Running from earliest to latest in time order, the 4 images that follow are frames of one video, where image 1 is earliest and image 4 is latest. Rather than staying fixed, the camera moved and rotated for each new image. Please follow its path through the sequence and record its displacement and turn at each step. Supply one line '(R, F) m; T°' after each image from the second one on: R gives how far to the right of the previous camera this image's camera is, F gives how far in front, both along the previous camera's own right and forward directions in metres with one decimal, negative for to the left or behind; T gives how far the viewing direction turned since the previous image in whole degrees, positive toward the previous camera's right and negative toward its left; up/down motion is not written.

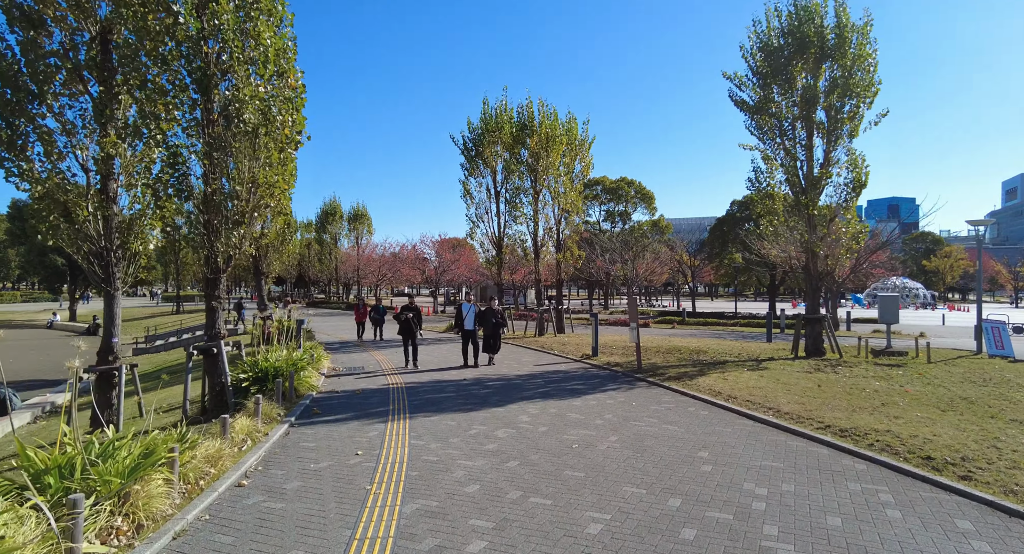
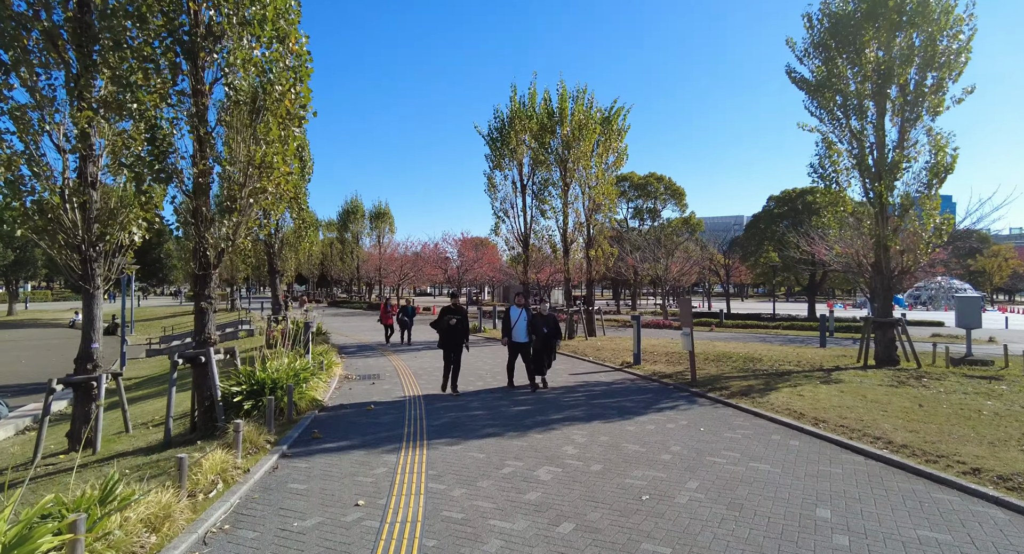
(-0.2, +1.4) m; -2°
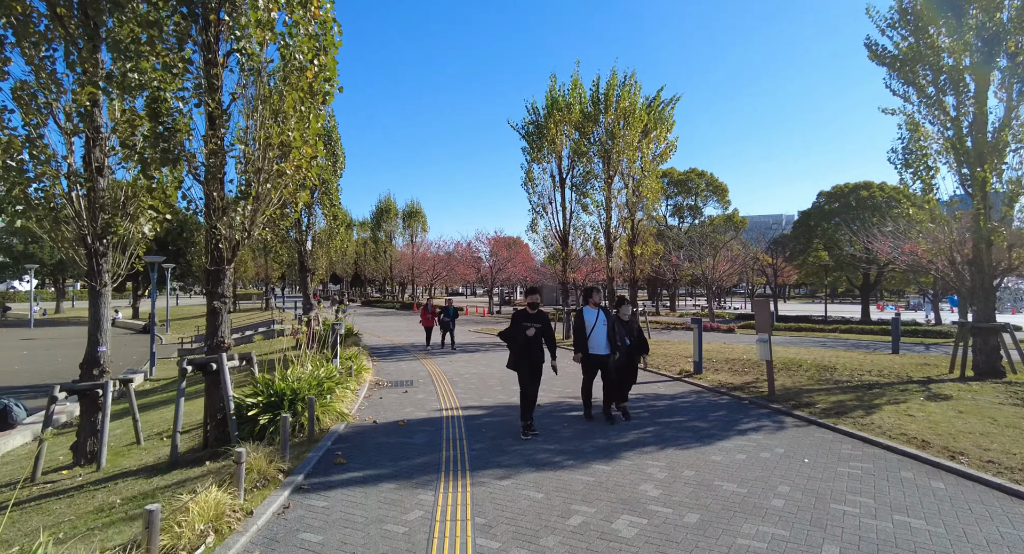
(-0.3, +1.1) m; -3°
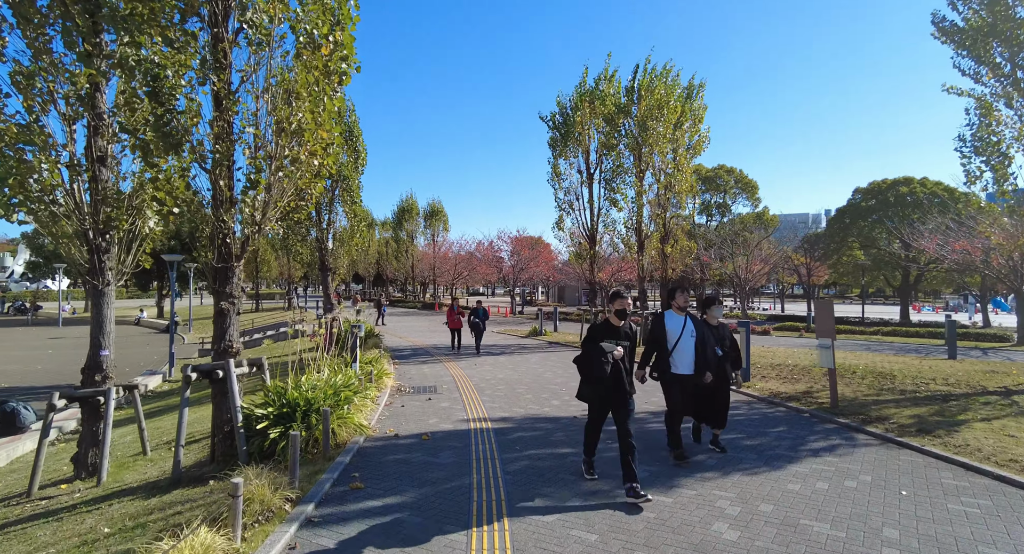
(-0.2, +0.7) m; -2°
